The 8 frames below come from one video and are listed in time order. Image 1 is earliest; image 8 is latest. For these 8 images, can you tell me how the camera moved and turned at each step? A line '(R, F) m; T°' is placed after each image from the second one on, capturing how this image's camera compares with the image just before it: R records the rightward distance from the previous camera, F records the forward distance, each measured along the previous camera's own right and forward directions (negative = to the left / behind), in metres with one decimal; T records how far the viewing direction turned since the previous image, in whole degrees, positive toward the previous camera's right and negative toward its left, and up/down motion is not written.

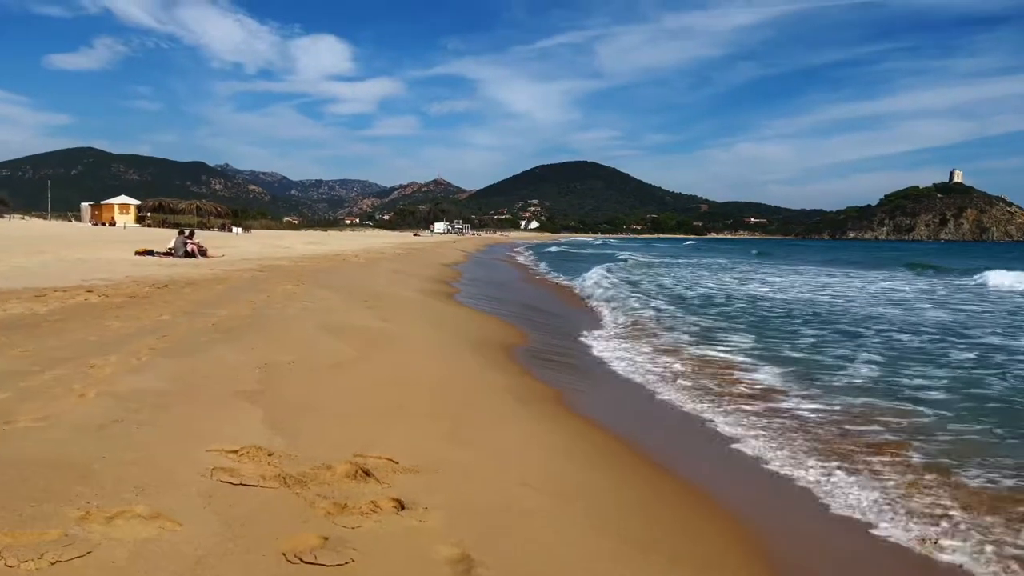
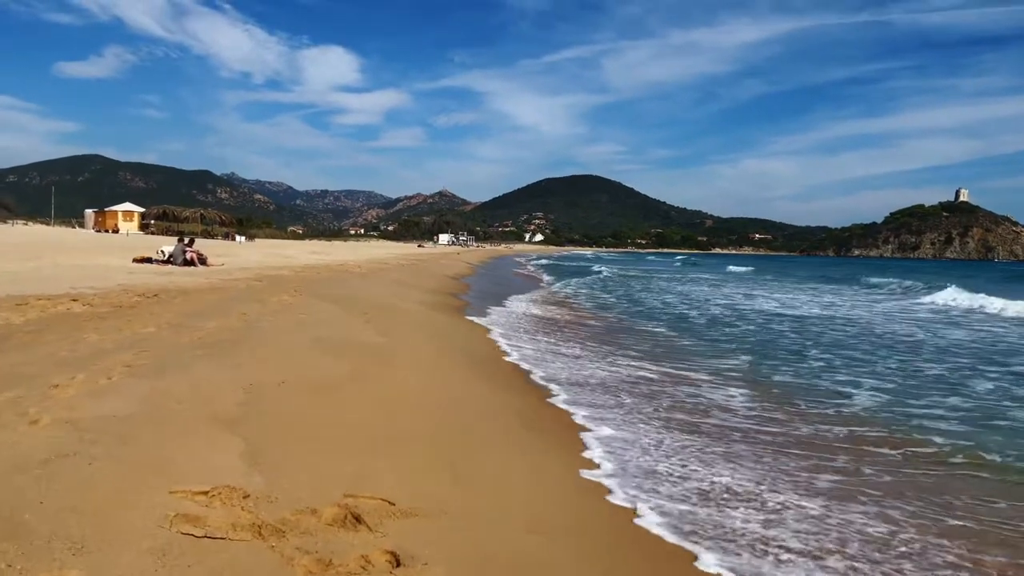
(-0.1, +0.5) m; 0°
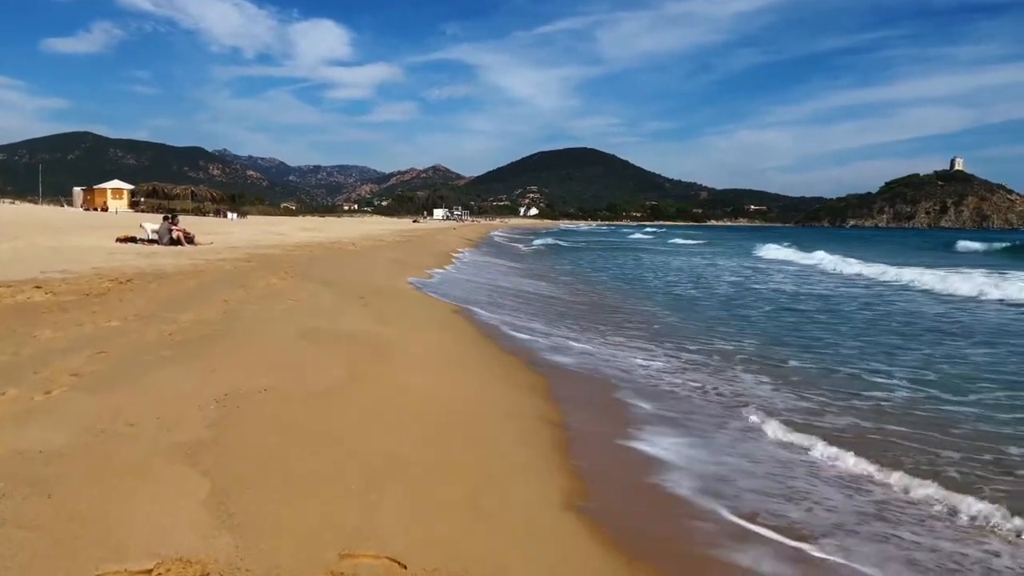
(-0.2, +0.9) m; 0°
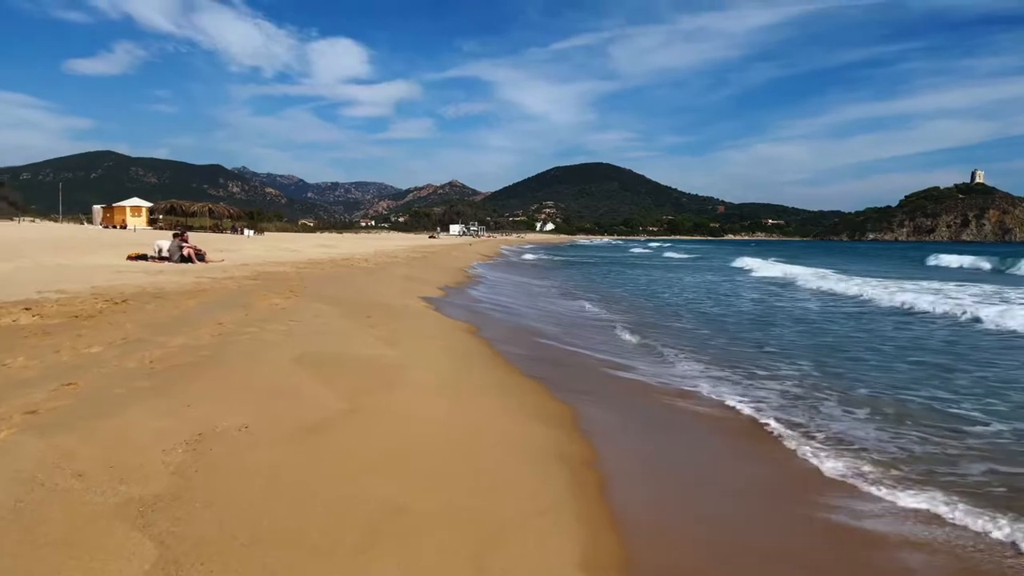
(0.0, +0.6) m; -1°
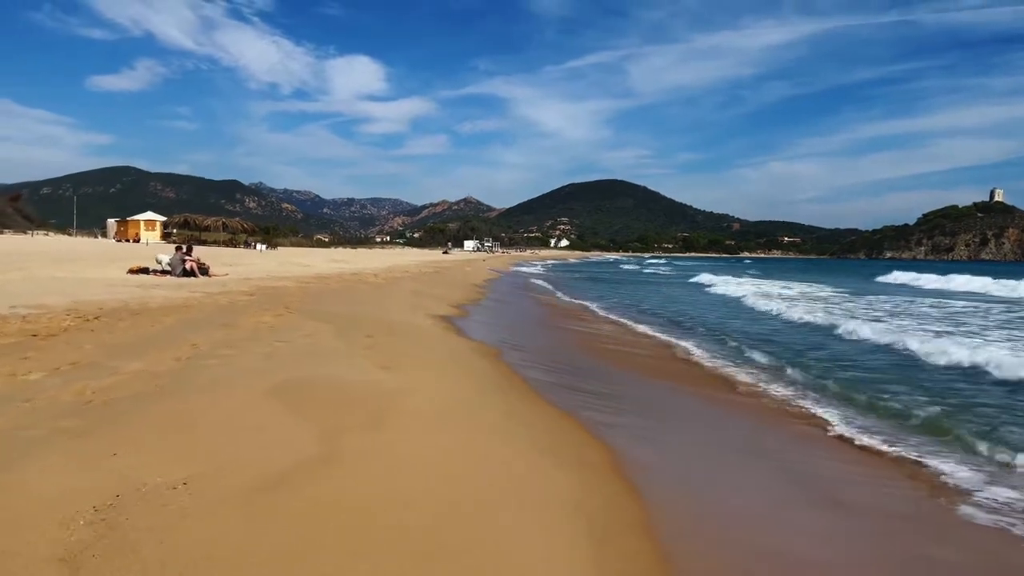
(0.0, +0.9) m; -1°
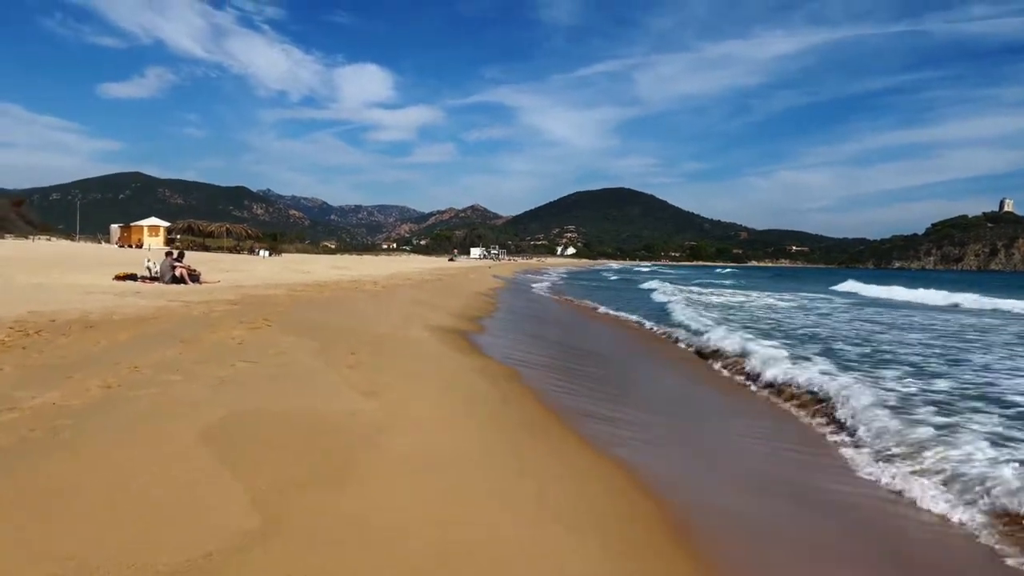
(0.0, +1.0) m; -1°
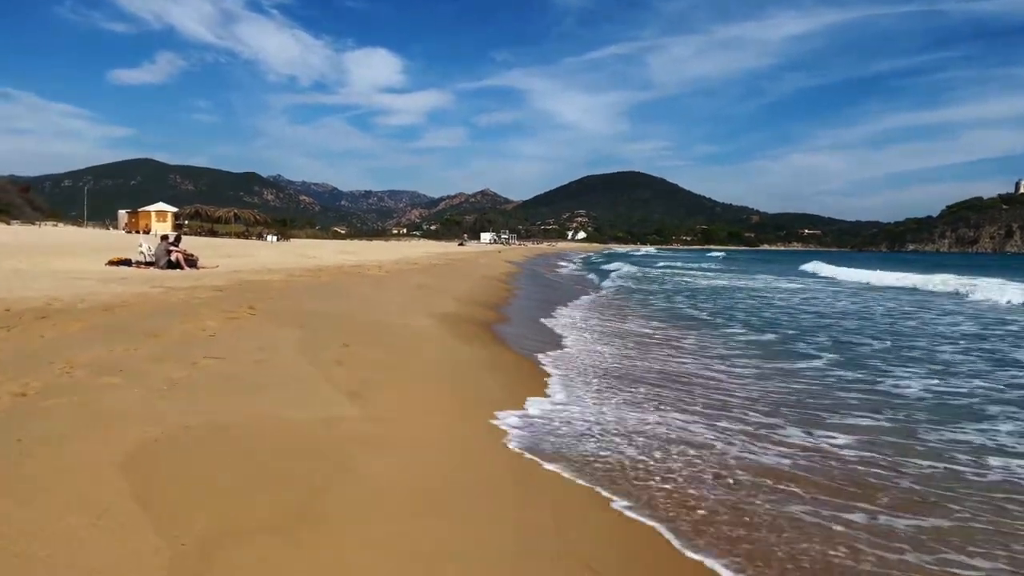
(0.0, +1.0) m; -1°
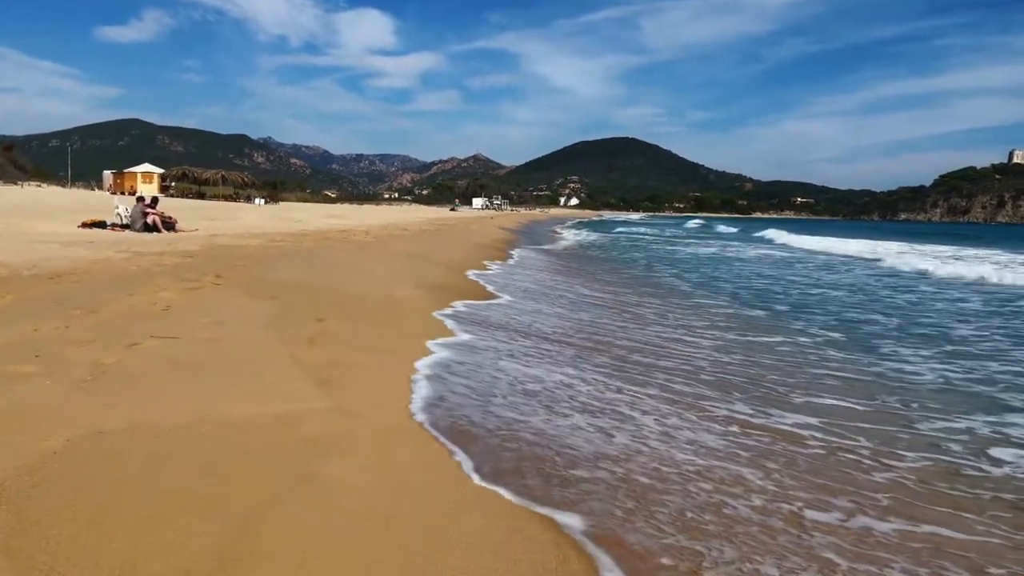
(0.0, +0.7) m; +1°
